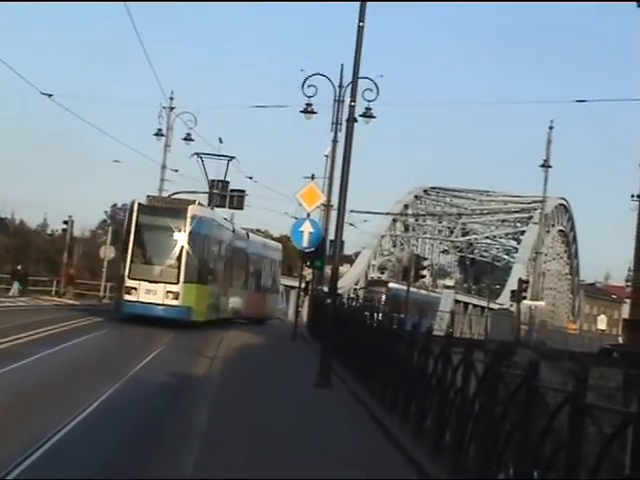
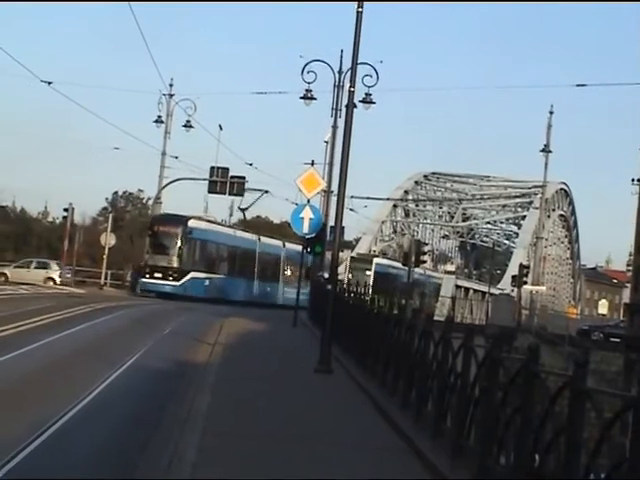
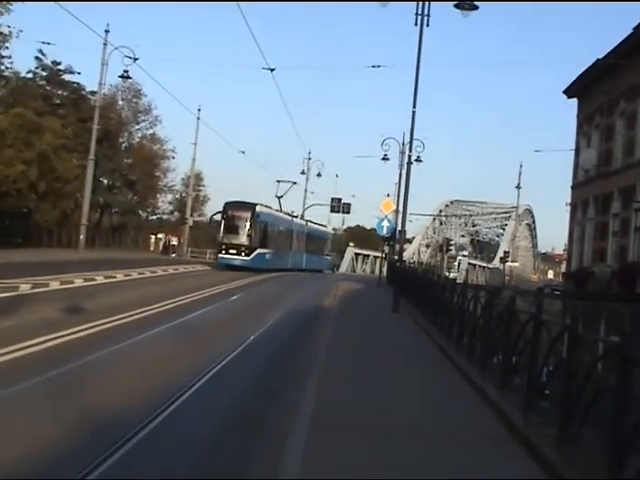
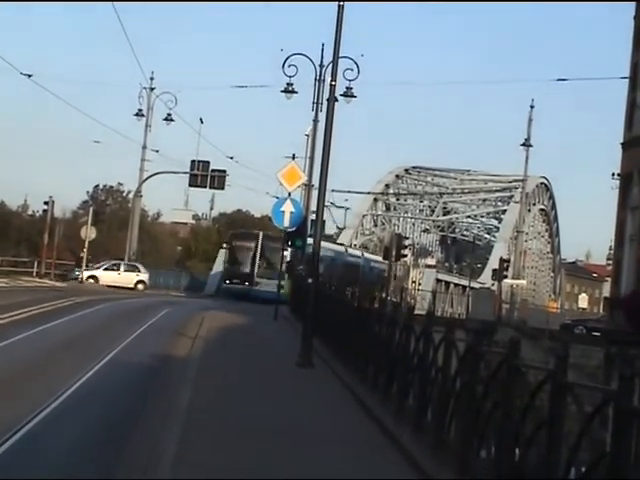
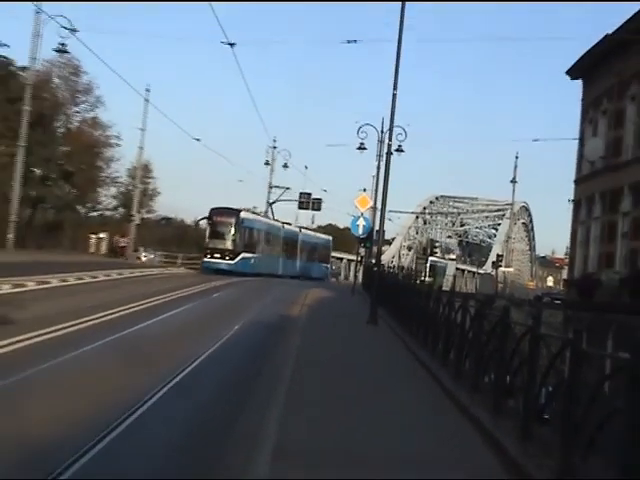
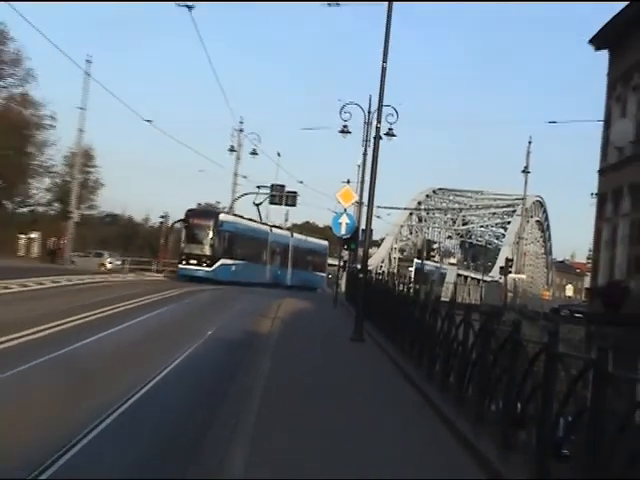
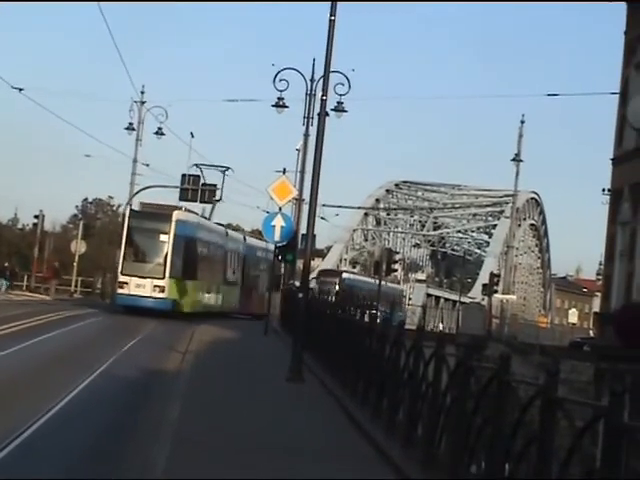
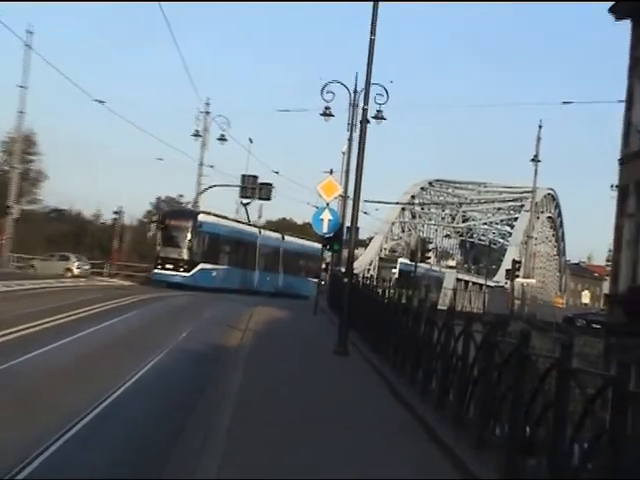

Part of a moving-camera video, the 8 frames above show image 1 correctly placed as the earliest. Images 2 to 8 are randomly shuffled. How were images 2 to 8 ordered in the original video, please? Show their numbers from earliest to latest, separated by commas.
7, 4, 2, 8, 6, 5, 3
